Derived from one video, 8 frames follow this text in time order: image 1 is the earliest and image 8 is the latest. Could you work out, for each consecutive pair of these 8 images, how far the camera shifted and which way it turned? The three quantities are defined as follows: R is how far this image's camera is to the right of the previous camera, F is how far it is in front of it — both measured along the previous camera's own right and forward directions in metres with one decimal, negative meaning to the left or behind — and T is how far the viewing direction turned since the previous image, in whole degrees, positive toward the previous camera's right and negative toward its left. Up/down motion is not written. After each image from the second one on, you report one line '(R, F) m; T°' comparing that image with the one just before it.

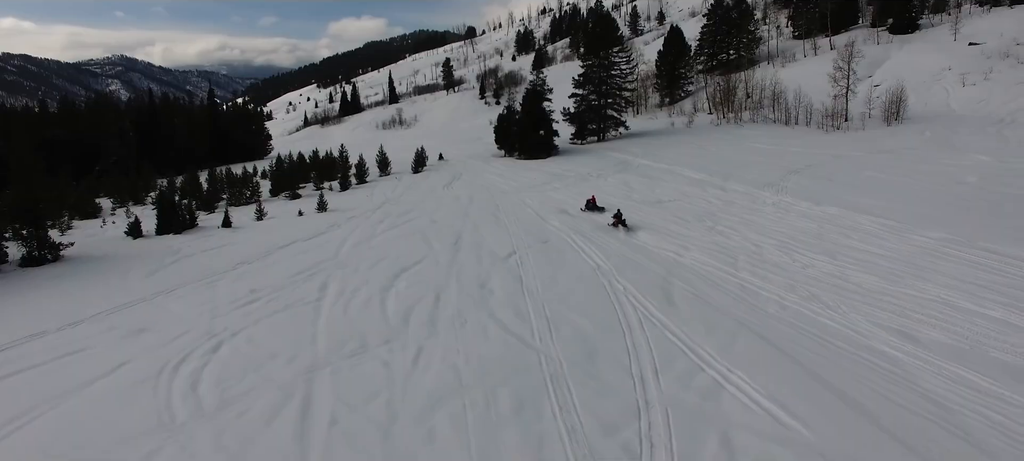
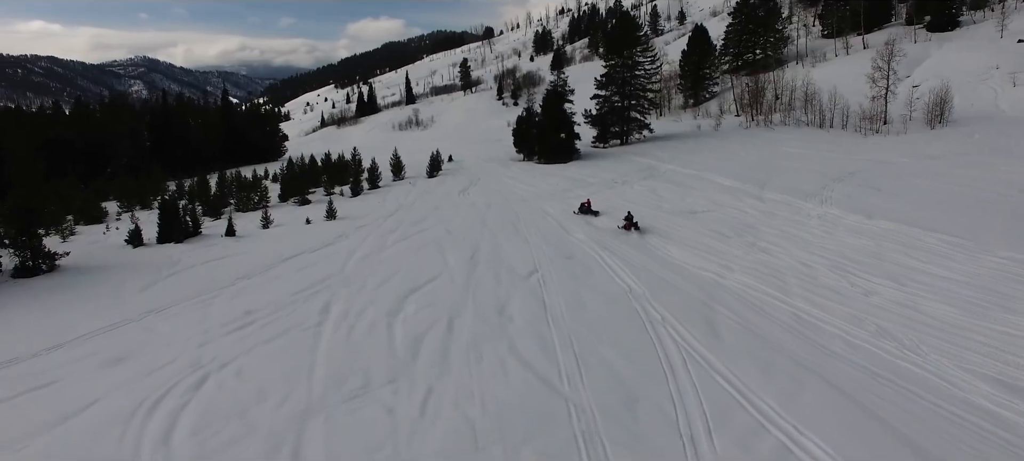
(-0.1, +0.9) m; -1°
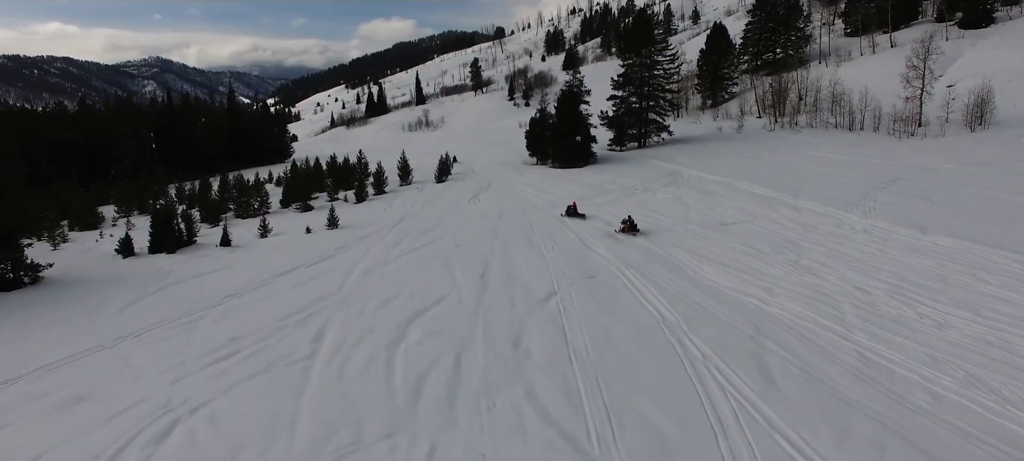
(-0.1, +0.9) m; -1°
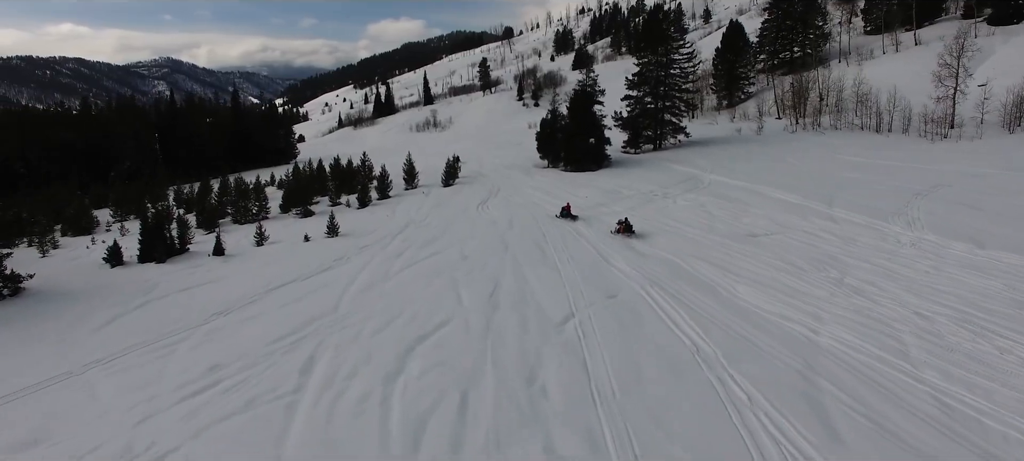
(0.0, +0.8) m; -1°
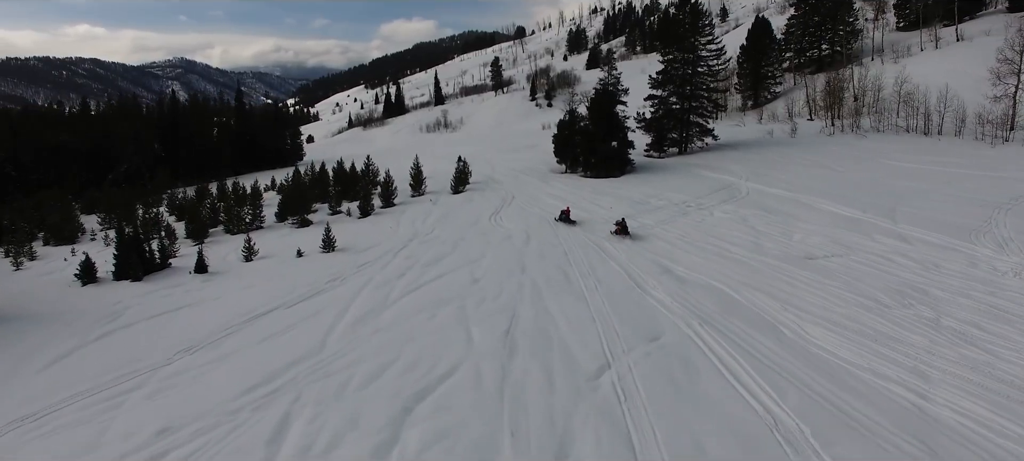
(-0.1, +1.4) m; -1°
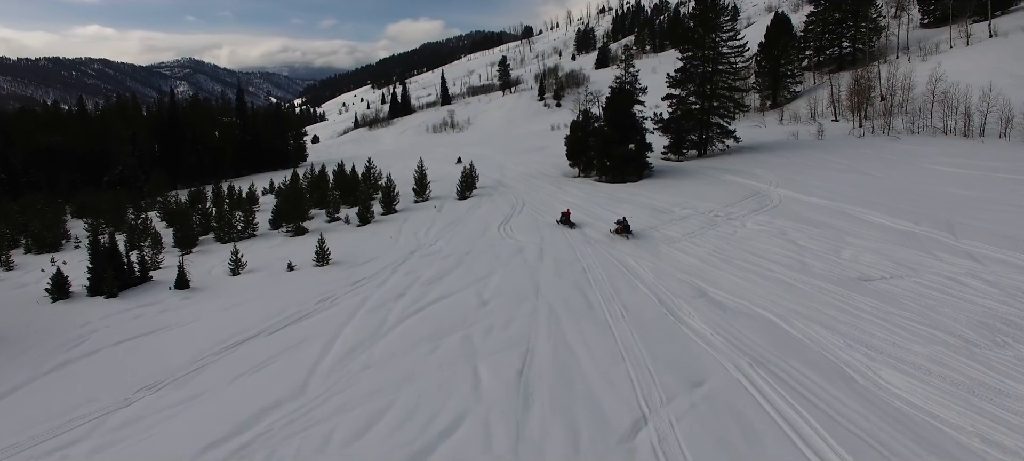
(-0.1, +1.0) m; -1°
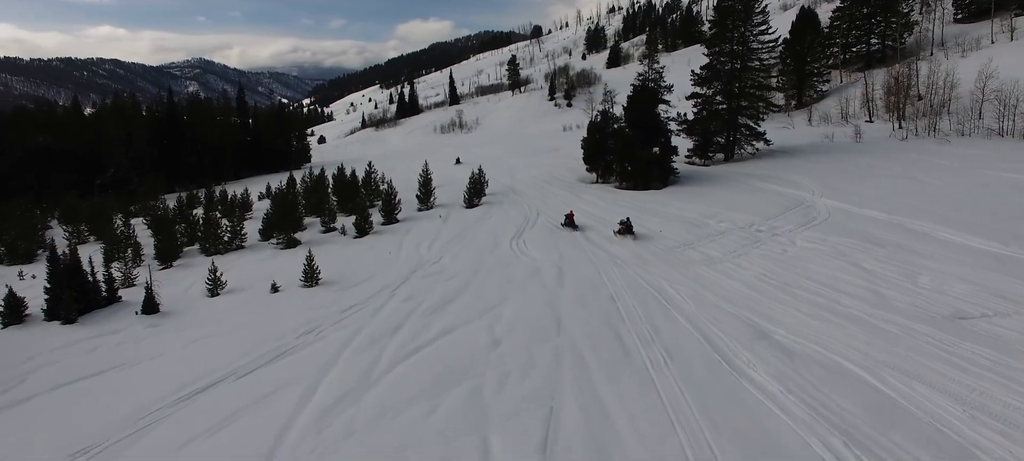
(-0.1, +1.3) m; -1°
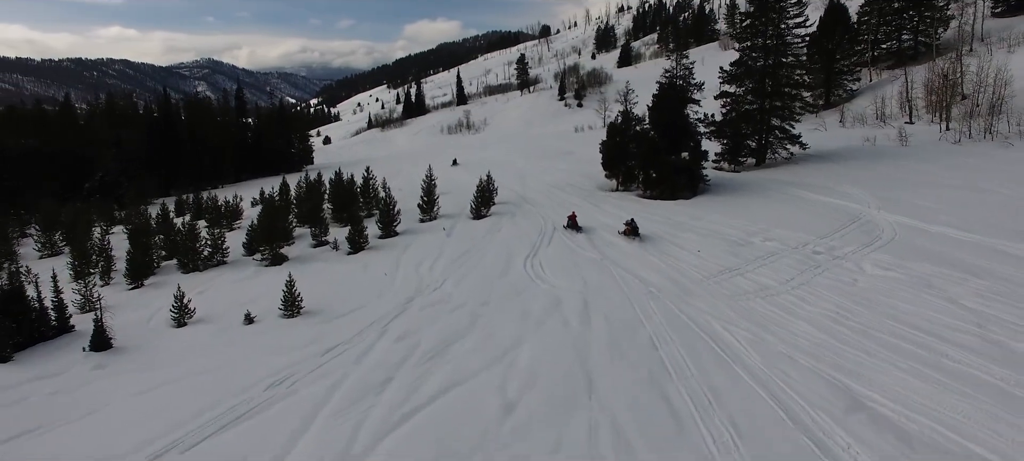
(-0.1, +1.4) m; -1°
